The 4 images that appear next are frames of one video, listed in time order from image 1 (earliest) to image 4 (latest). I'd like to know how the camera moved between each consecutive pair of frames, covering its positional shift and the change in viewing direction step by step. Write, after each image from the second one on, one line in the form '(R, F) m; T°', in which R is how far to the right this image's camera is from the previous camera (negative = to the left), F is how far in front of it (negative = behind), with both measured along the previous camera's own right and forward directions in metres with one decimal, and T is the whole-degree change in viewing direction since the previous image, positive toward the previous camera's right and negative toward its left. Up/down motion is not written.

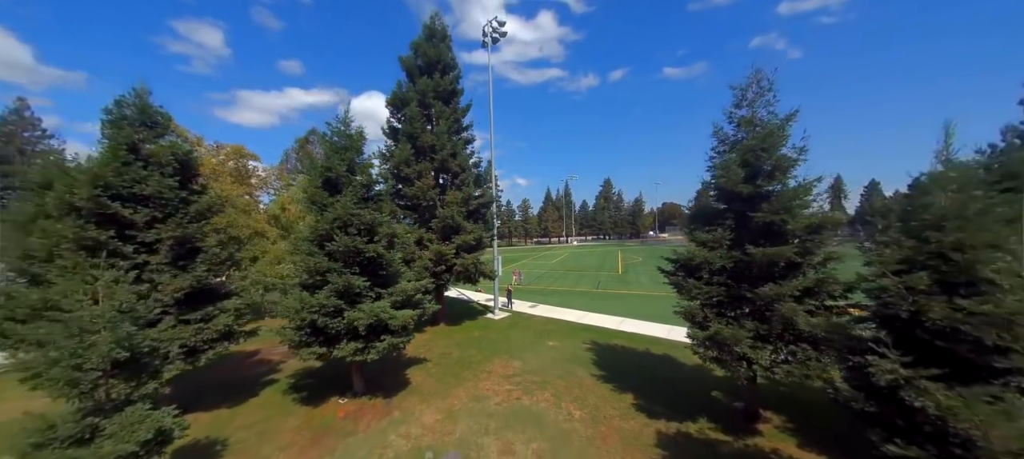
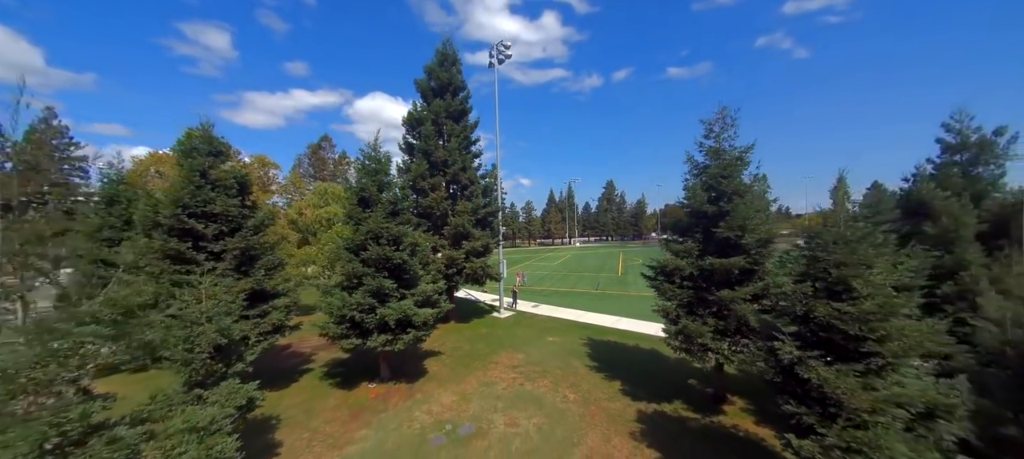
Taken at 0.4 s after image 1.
(0.0, -1.5) m; -1°
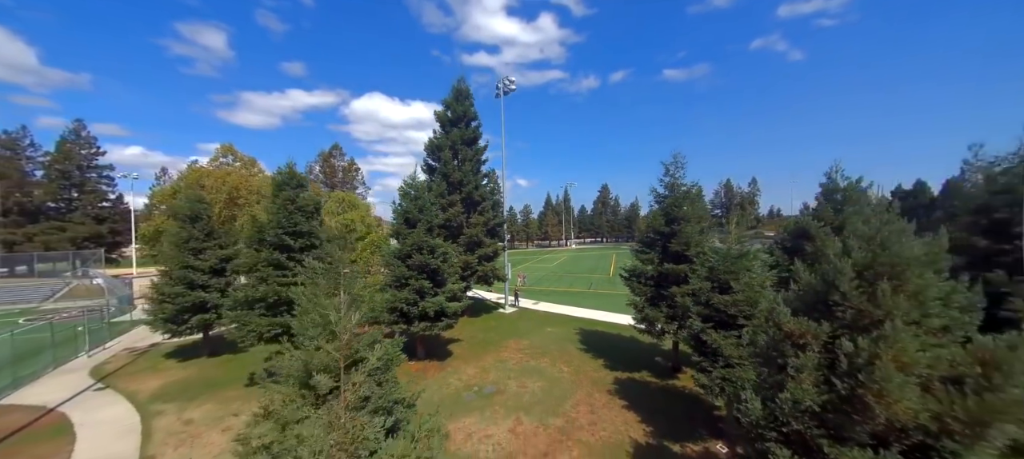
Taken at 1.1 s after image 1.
(-0.4, -3.1) m; 0°
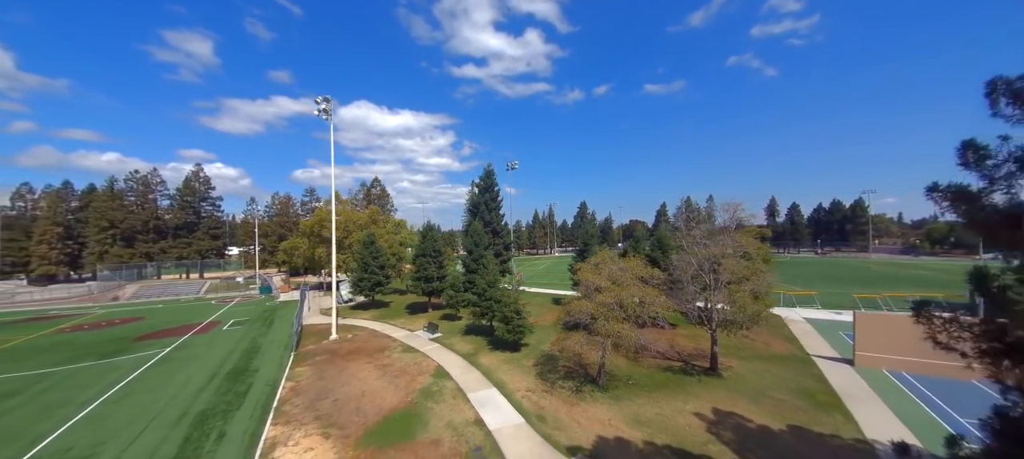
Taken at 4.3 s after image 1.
(-1.9, -18.1) m; +2°
